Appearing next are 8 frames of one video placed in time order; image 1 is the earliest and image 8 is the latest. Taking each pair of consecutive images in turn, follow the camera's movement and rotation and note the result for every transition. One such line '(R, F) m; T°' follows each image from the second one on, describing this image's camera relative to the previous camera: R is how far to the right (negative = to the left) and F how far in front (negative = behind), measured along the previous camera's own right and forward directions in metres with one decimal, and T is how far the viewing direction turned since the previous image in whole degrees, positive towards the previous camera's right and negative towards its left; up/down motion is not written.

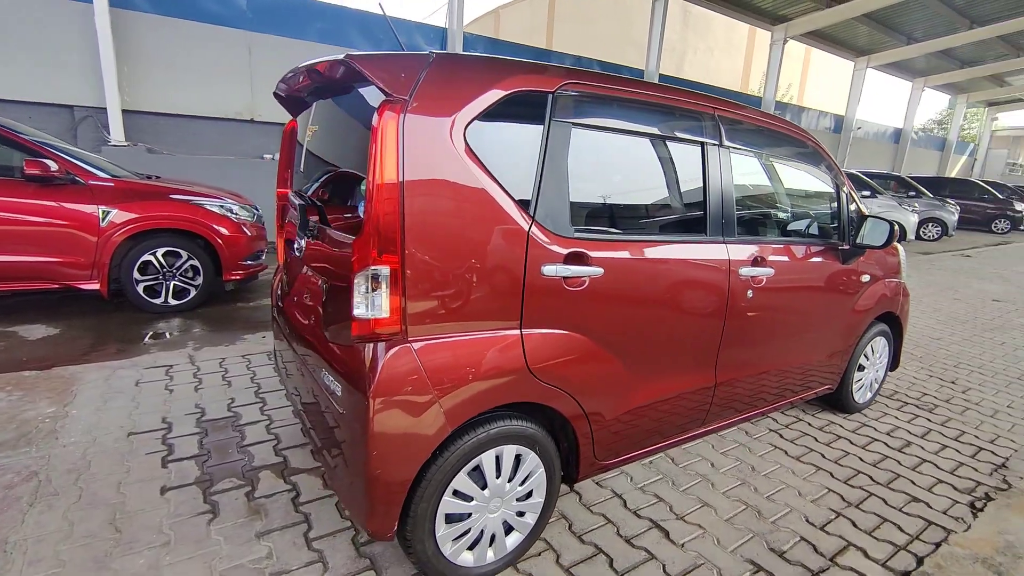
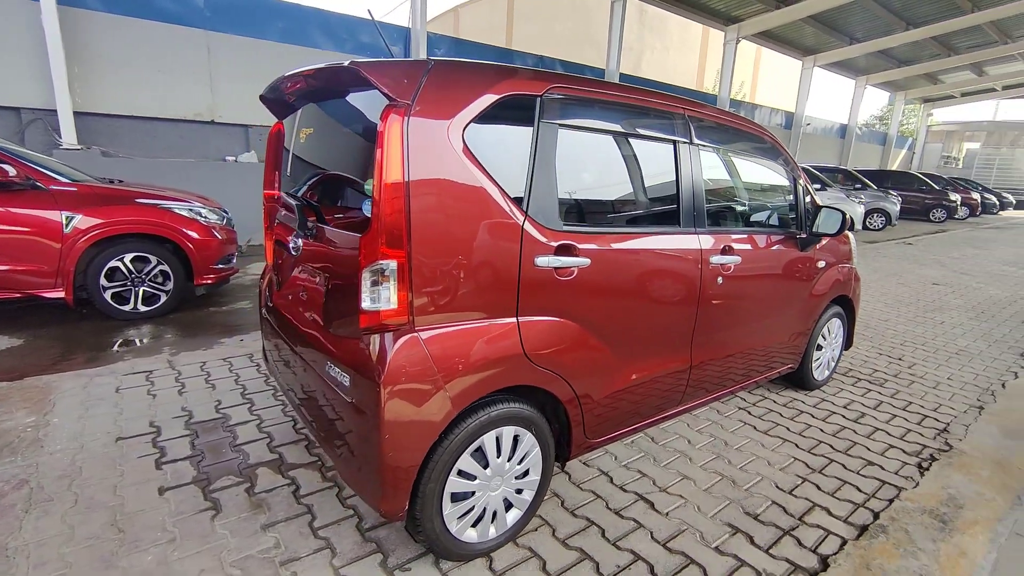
(-0.1, -0.1) m; +4°
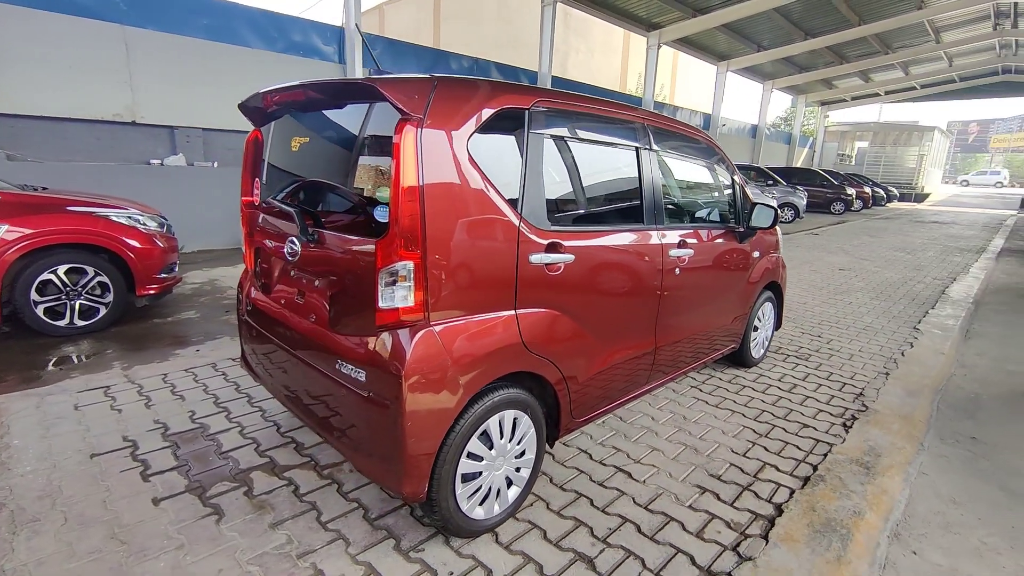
(-0.3, -0.2) m; +7°
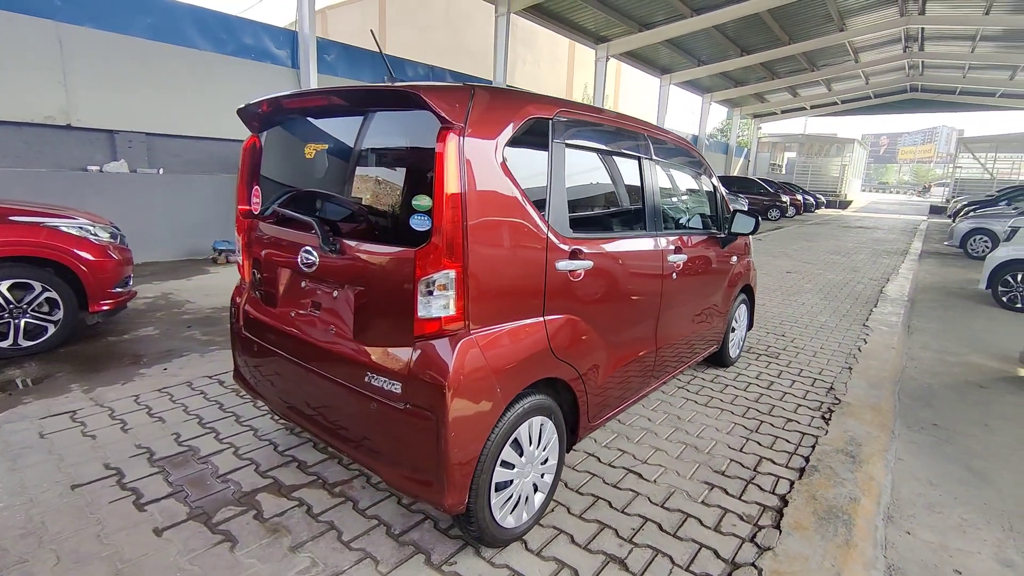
(-0.3, 0.0) m; +6°
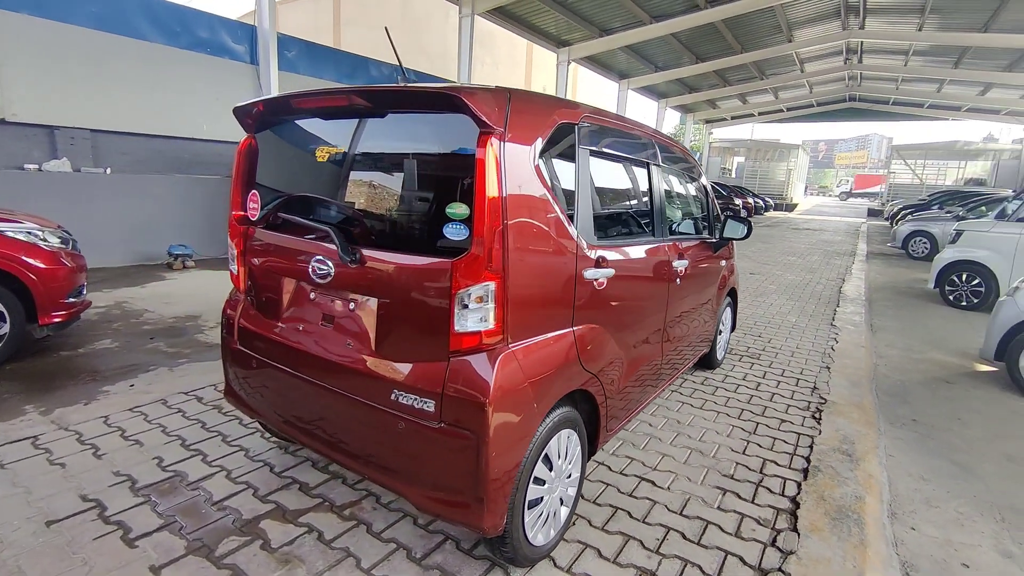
(-0.3, +0.1) m; +5°
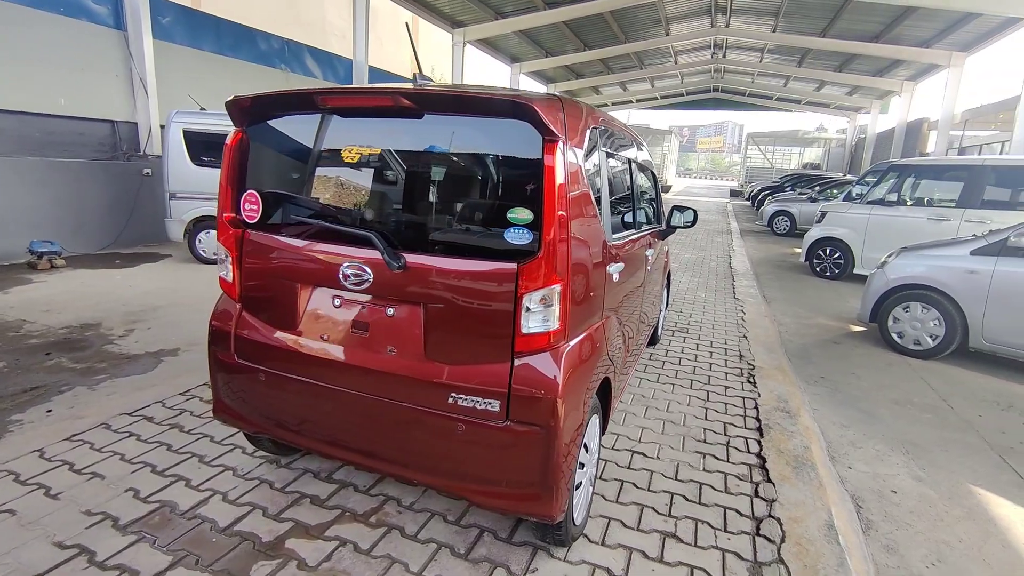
(-0.6, 0.0) m; +12°
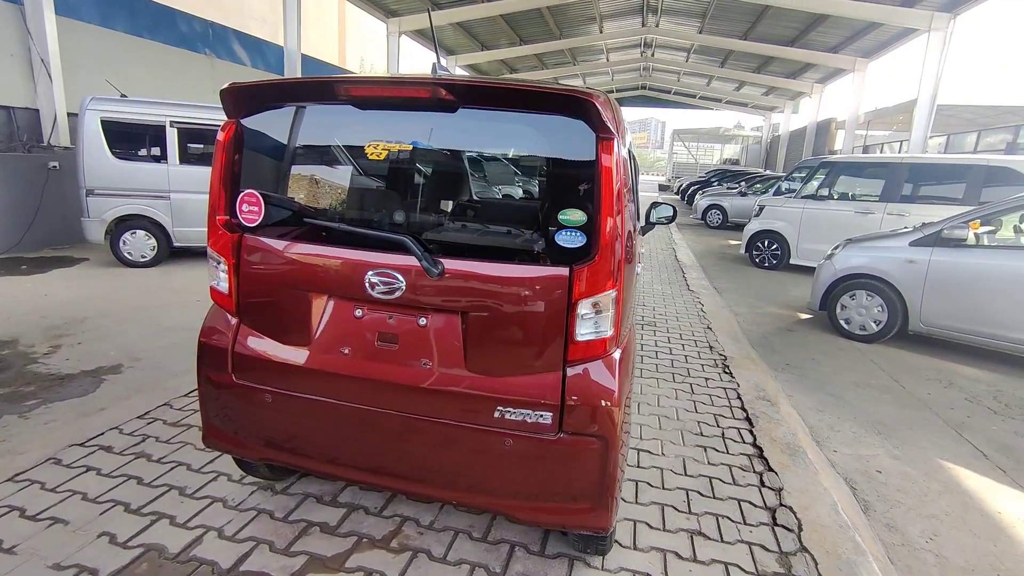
(-0.4, +0.1) m; +7°
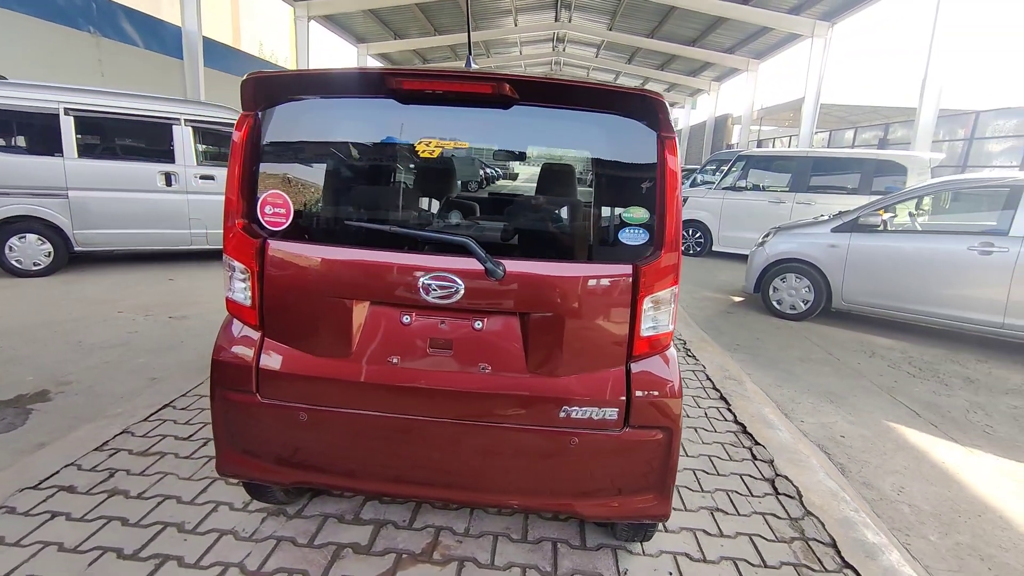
(-0.5, +0.1) m; +10°
